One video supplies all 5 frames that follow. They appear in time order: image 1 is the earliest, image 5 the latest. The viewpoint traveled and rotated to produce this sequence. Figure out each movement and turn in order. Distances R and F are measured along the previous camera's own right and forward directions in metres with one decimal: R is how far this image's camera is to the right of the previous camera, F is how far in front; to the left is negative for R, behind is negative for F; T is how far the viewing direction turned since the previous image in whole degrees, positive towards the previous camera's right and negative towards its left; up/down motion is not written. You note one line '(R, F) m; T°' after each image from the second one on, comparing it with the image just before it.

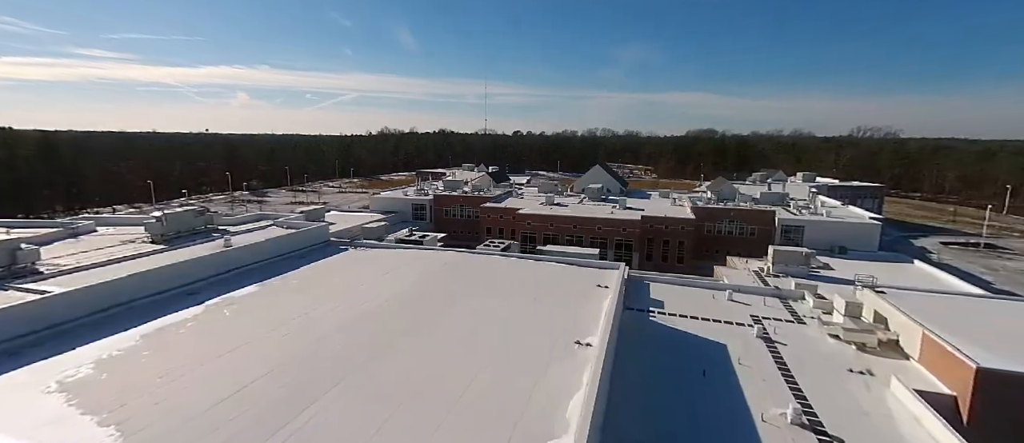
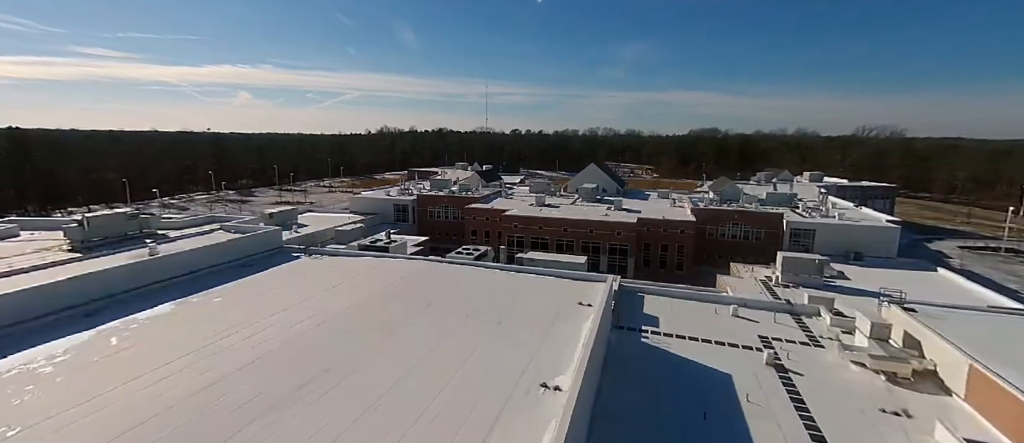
(+1.4, +3.1) m; 0°
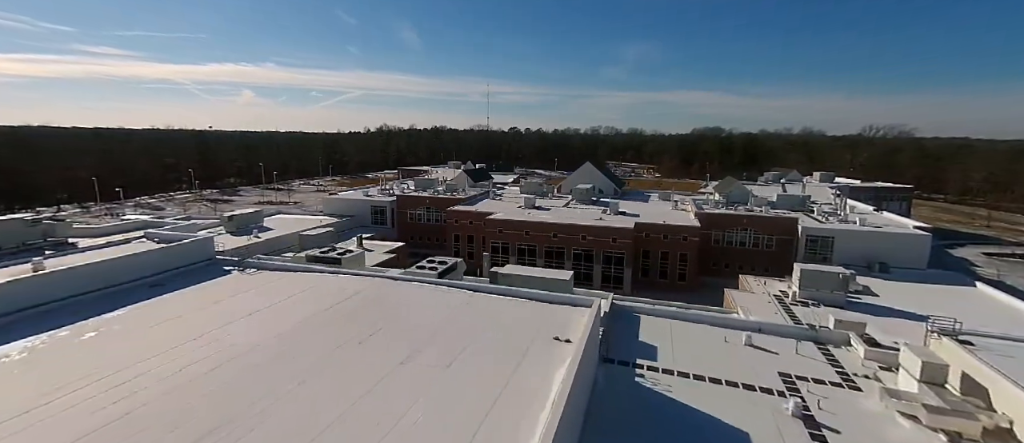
(+1.4, +3.6) m; 0°
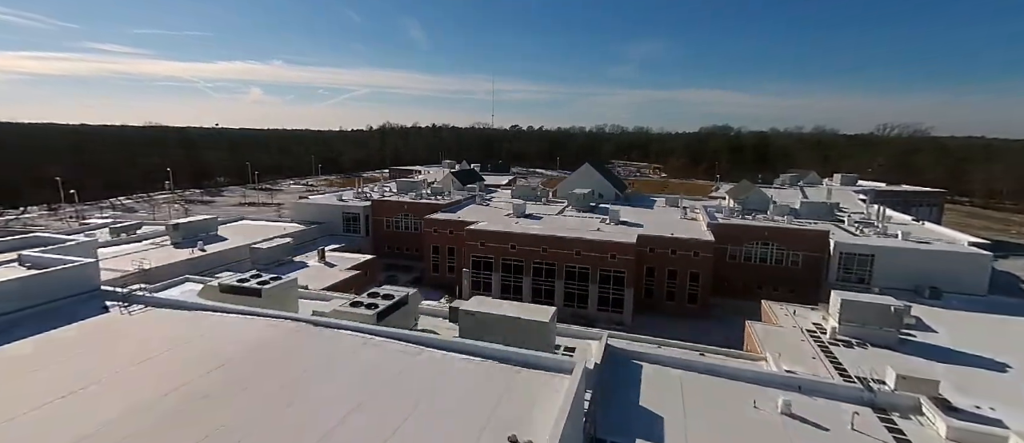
(+1.5, +4.5) m; -1°
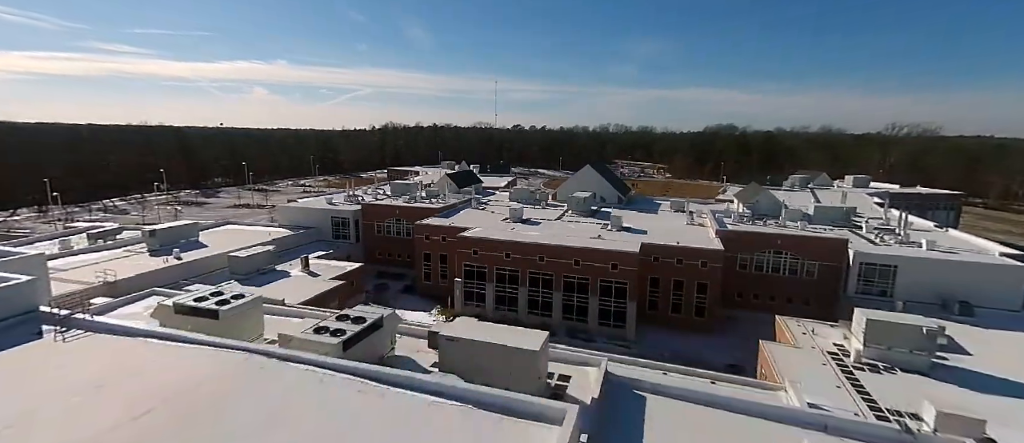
(+0.5, +1.8) m; 0°
